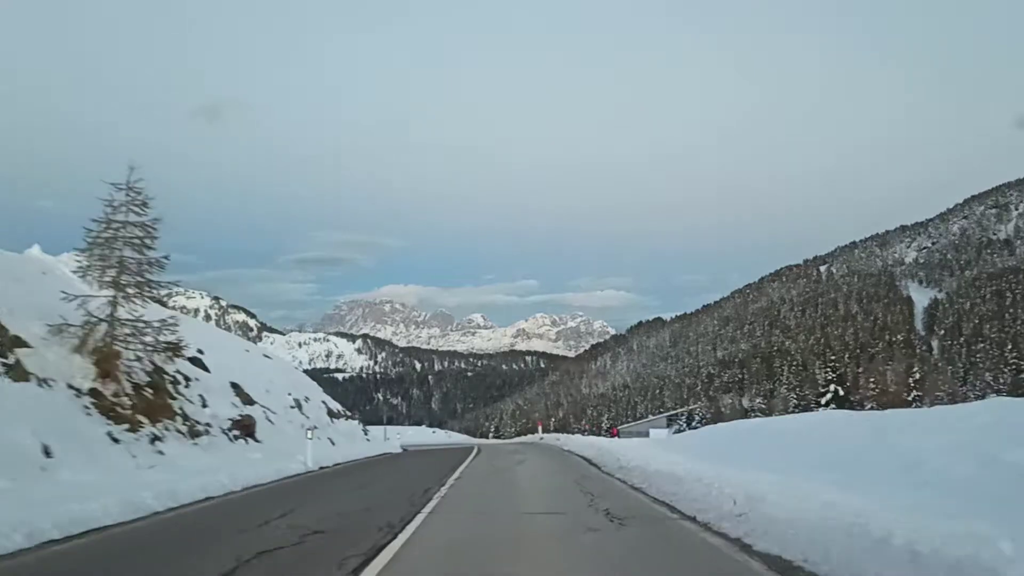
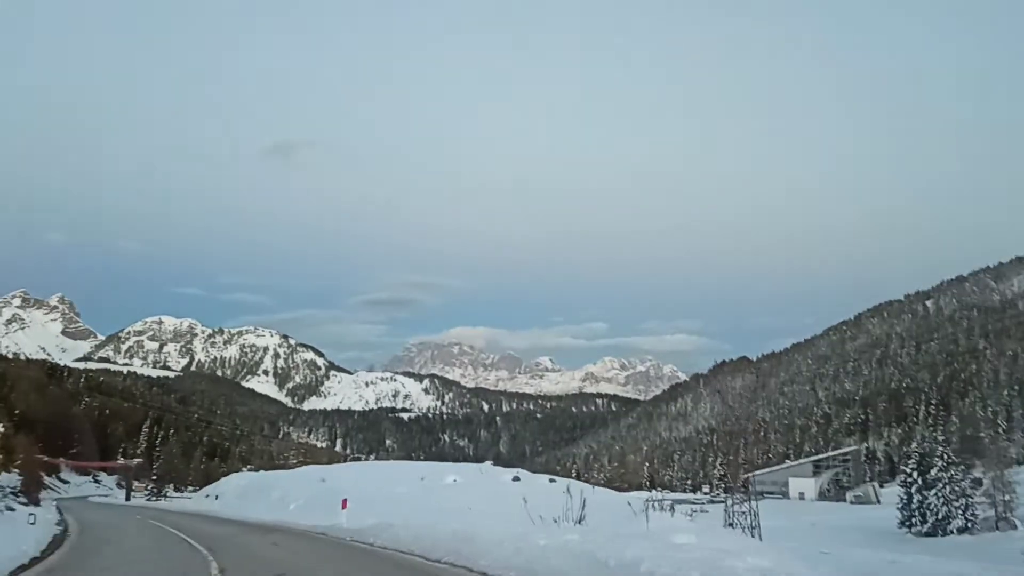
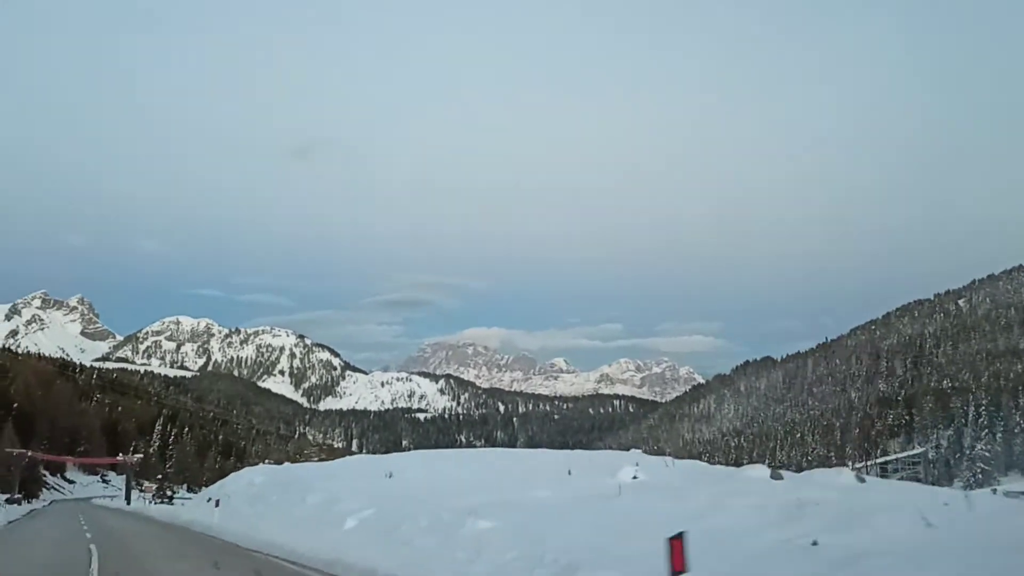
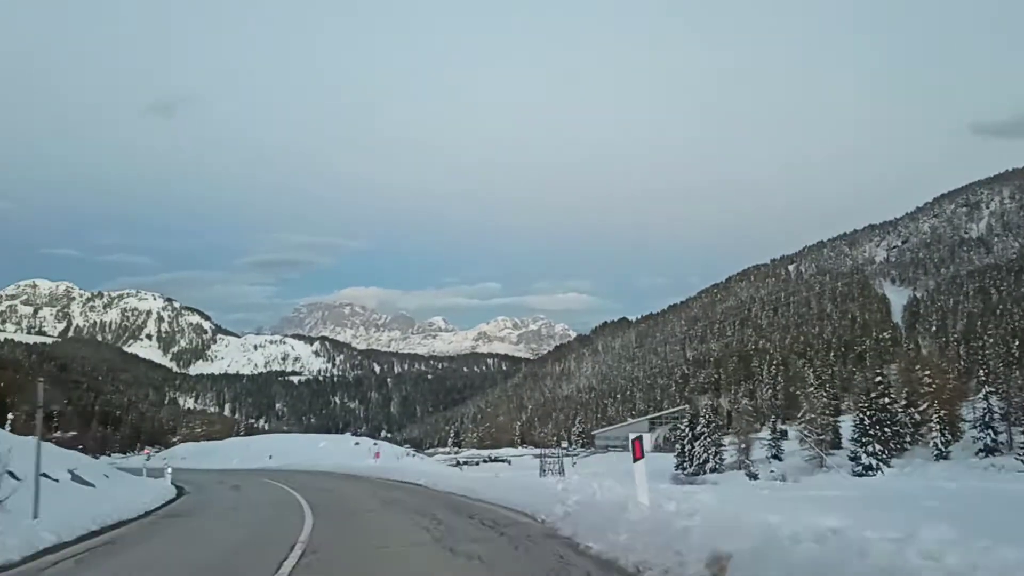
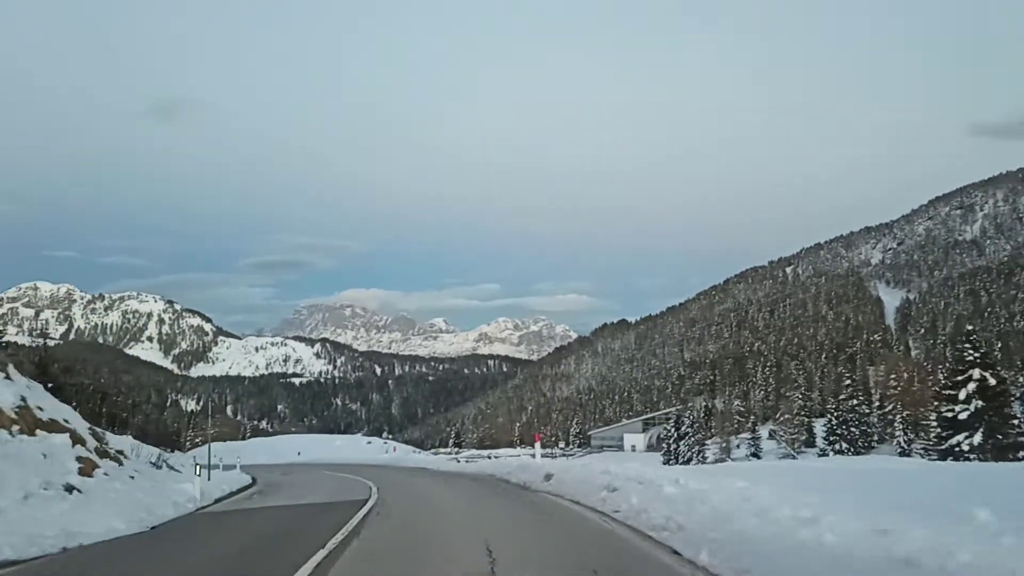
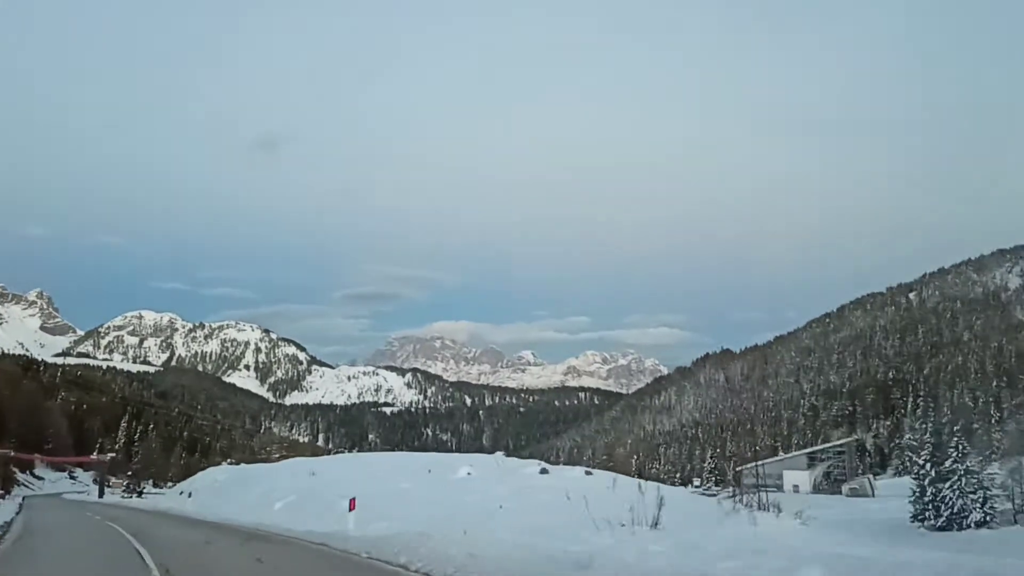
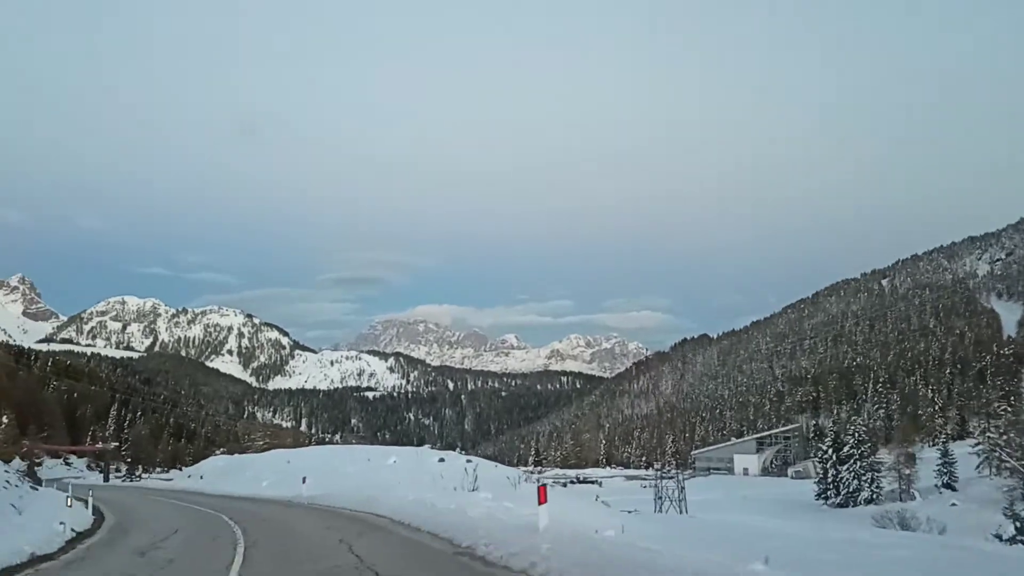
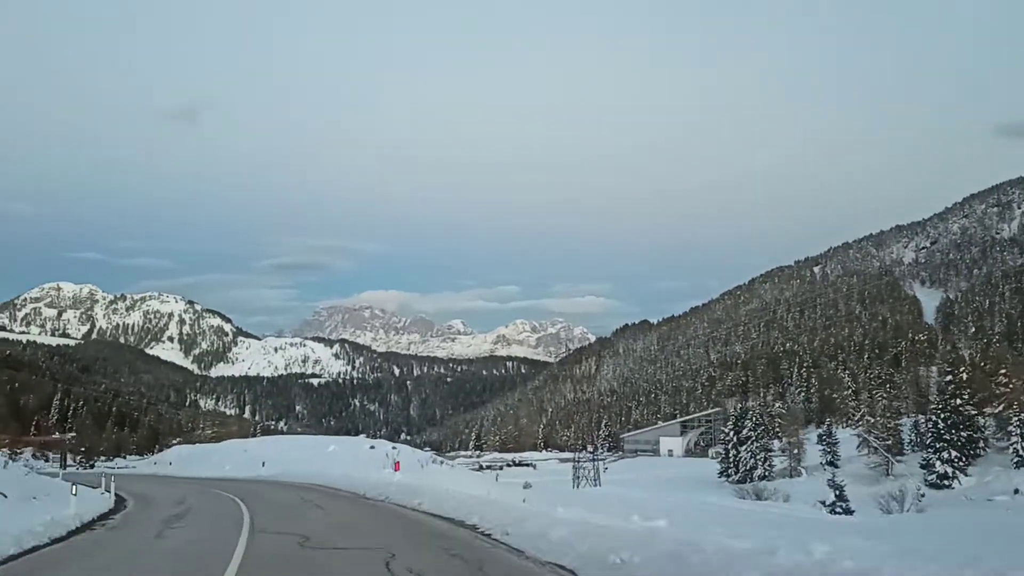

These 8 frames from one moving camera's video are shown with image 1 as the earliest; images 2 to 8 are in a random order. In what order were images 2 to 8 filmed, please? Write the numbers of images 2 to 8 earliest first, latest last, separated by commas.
5, 4, 8, 7, 2, 6, 3
